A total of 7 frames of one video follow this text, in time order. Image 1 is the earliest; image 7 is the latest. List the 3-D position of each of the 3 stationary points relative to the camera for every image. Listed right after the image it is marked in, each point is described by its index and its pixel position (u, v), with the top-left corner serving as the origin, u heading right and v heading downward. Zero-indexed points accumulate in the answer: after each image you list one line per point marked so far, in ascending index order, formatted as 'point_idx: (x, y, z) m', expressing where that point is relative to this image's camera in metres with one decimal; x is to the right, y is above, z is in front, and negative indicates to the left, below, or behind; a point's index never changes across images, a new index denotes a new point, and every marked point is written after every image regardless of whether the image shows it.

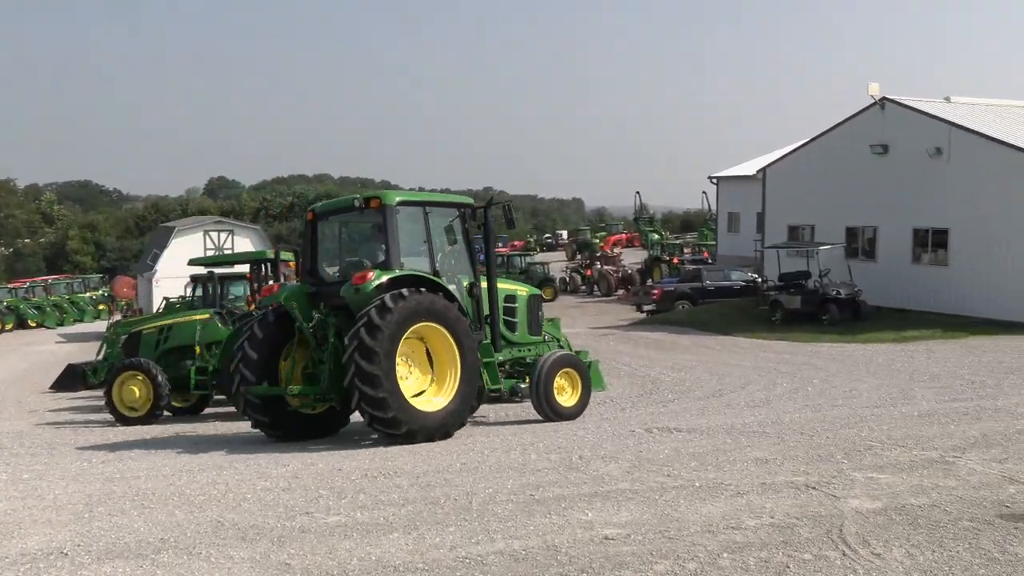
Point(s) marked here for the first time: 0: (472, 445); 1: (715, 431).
0: (-0.5, -2.1, +11.9) m
1: (+2.6, -2.0, +12.0) m
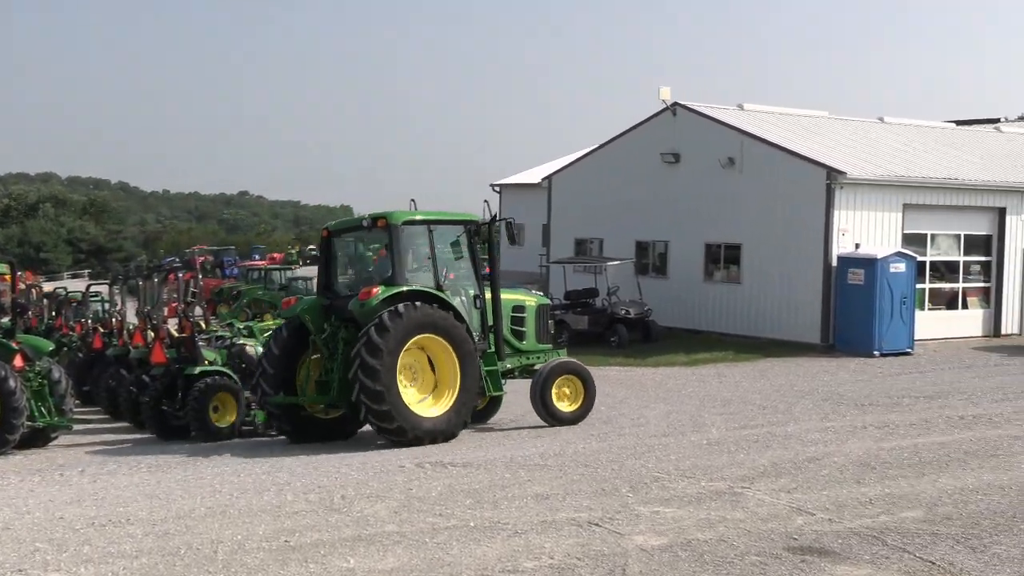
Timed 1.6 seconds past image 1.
0: (-3.4, -2.3, +10.5) m
1: (-0.3, -2.2, +10.9) m
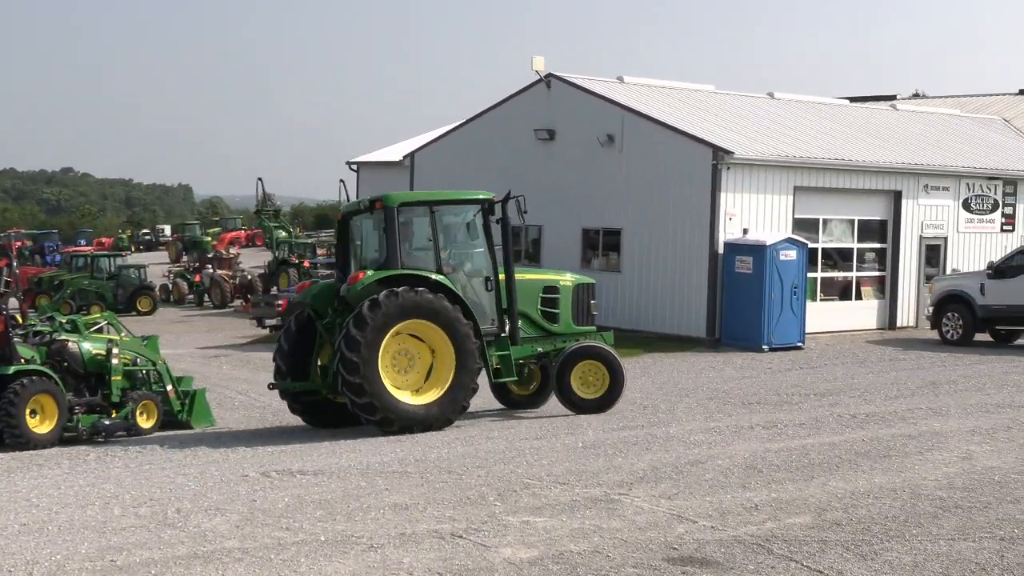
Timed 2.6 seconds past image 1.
0: (-5.0, -2.2, +9.4) m
1: (-1.8, -2.1, +9.9) m
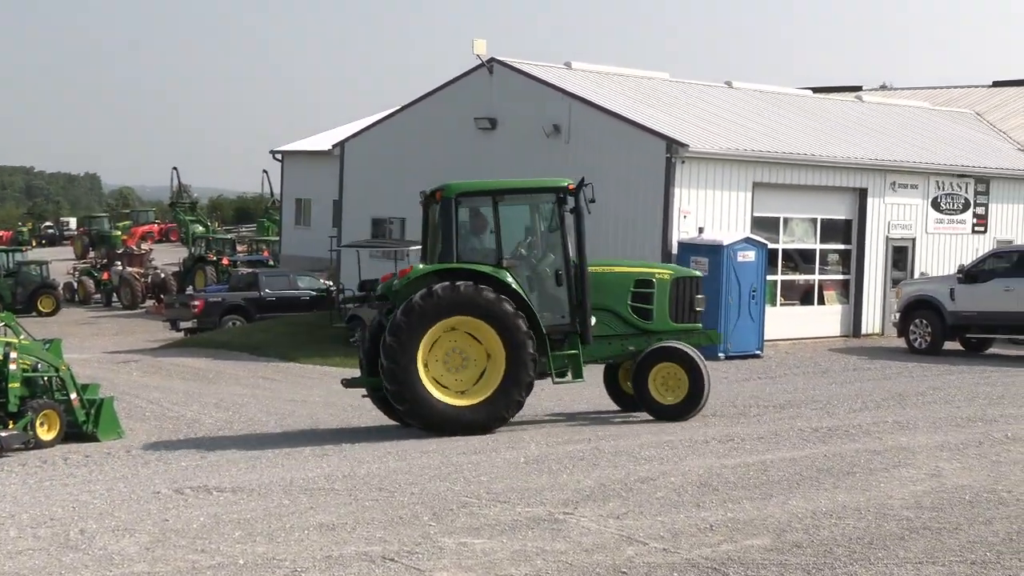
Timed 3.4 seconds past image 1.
0: (-5.6, -2.2, +8.5) m
1: (-2.5, -2.1, +9.1) m
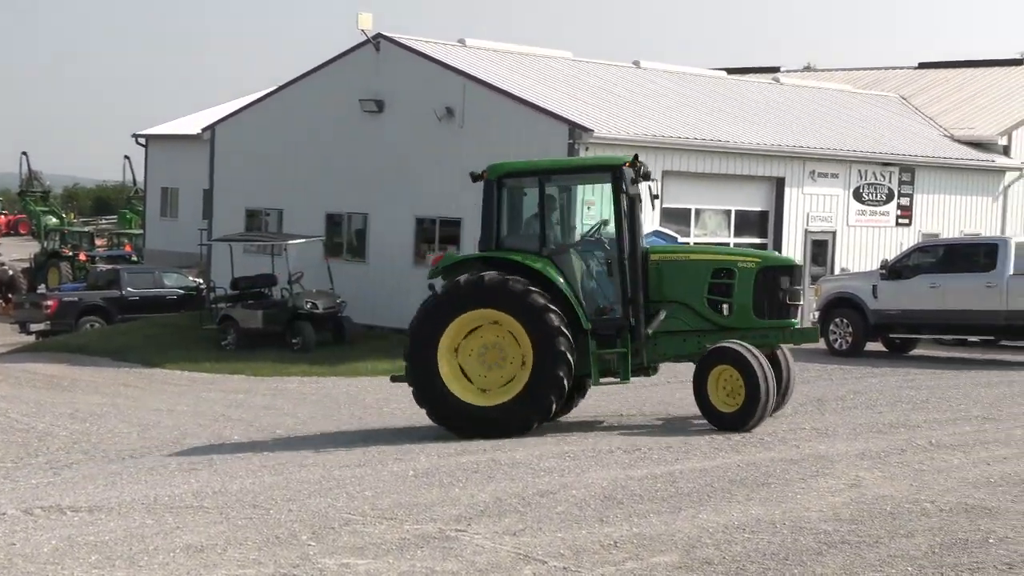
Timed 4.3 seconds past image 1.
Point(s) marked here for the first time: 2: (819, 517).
0: (-6.6, -2.2, +7.5) m
1: (-3.5, -2.0, +8.3) m
2: (+2.8, -2.1, +8.1) m
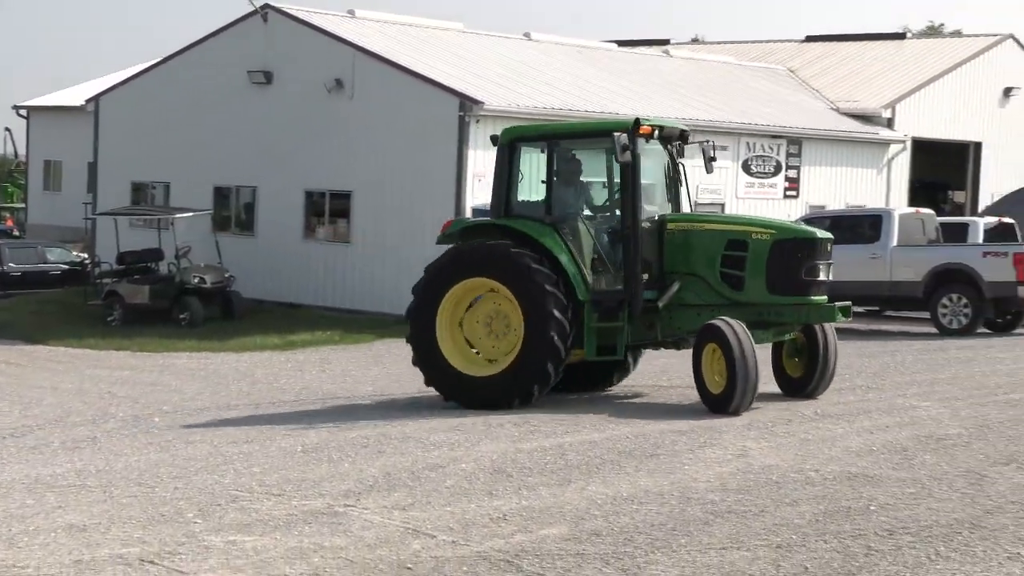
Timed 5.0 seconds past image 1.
0: (-7.6, -2.0, +7.3) m
1: (-4.5, -1.8, +8.1) m
2: (+1.8, -1.8, +8.2) m
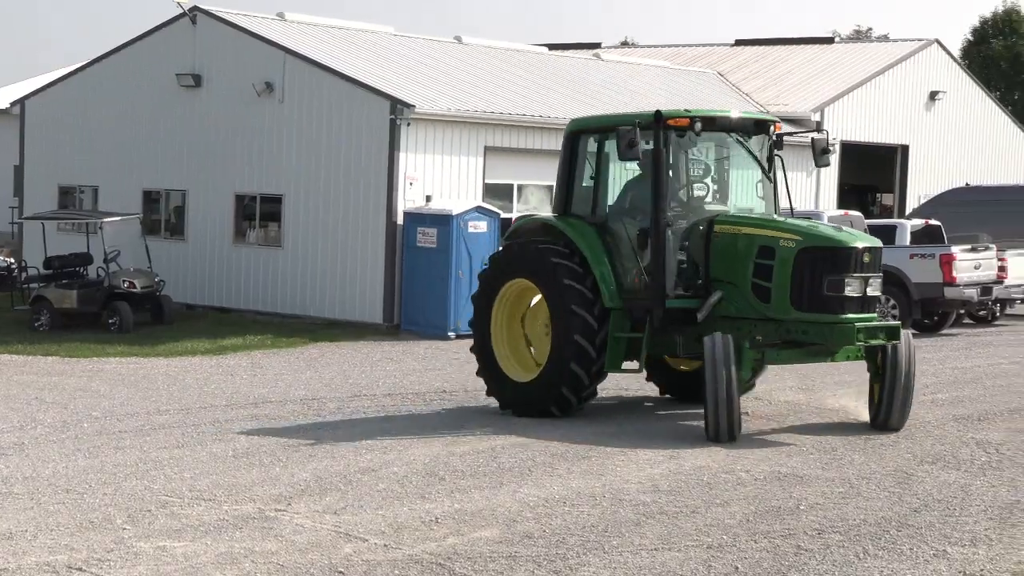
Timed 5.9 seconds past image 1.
0: (-8.2, -2.0, +7.1) m
1: (-5.2, -1.9, +8.0) m
2: (+1.2, -1.8, +8.2) m
